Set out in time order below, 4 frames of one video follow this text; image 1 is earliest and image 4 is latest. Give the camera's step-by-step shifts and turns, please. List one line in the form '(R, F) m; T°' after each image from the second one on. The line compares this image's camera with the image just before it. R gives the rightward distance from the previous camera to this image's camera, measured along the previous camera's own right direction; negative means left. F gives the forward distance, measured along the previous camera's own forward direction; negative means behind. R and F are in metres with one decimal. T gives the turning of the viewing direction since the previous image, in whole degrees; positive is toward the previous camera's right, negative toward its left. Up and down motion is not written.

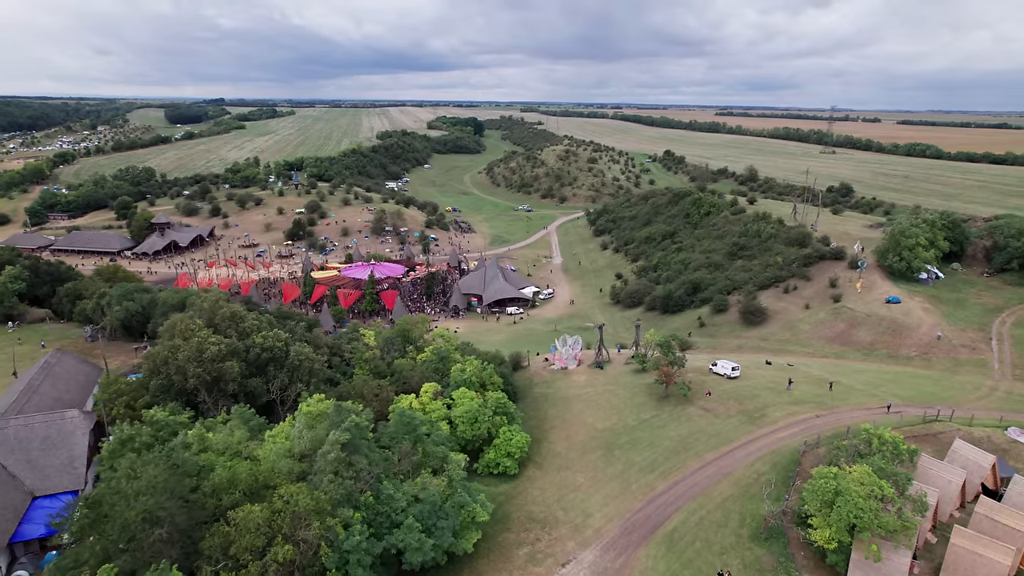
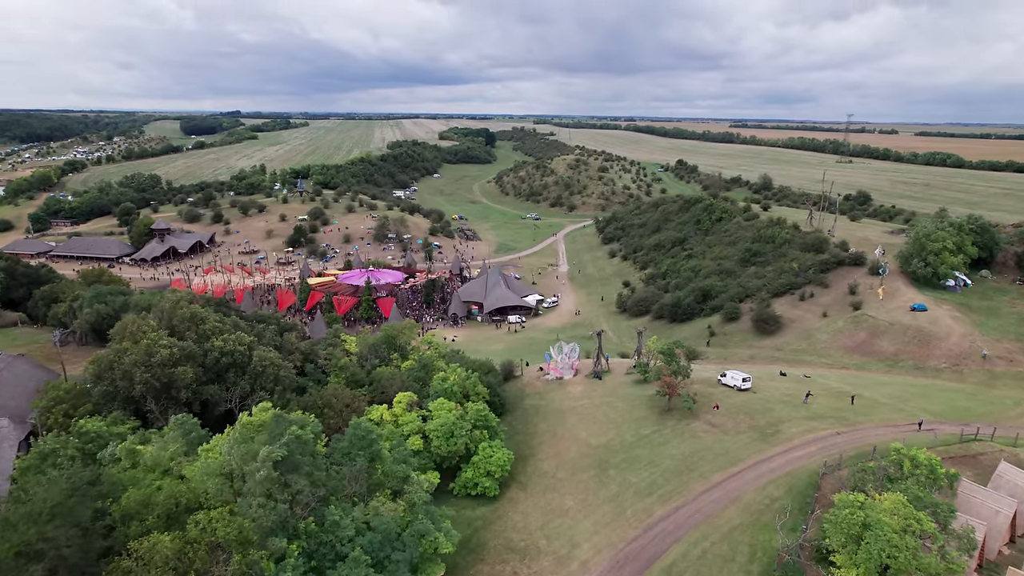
(+1.7, +3.5) m; -1°
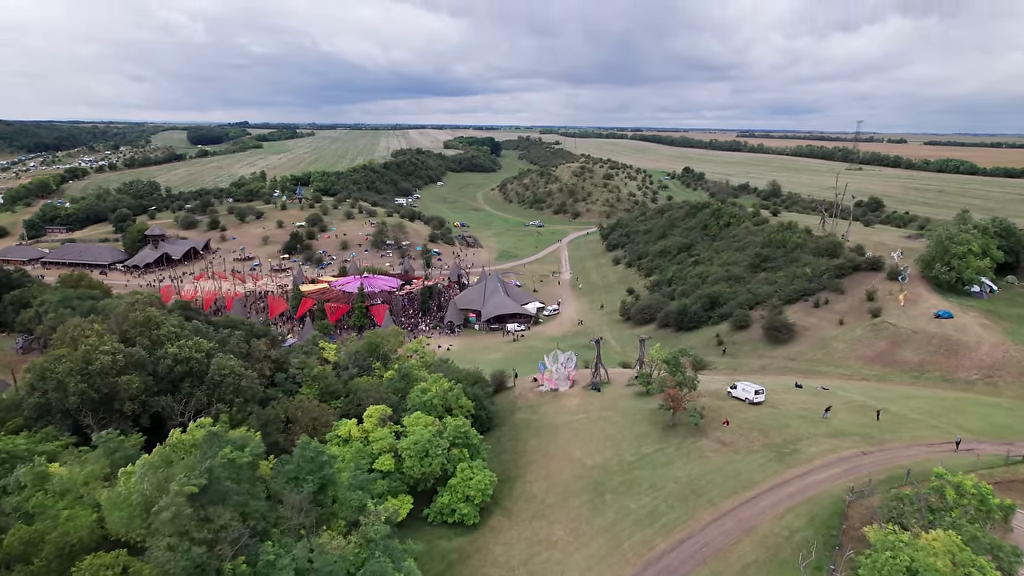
(+1.2, +3.4) m; -1°
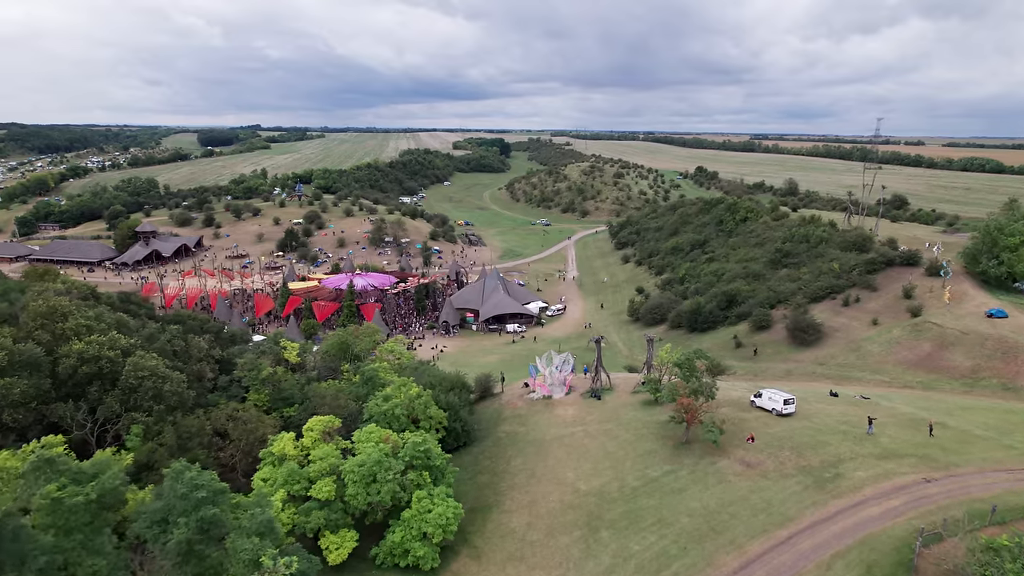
(+1.6, +5.6) m; -1°
